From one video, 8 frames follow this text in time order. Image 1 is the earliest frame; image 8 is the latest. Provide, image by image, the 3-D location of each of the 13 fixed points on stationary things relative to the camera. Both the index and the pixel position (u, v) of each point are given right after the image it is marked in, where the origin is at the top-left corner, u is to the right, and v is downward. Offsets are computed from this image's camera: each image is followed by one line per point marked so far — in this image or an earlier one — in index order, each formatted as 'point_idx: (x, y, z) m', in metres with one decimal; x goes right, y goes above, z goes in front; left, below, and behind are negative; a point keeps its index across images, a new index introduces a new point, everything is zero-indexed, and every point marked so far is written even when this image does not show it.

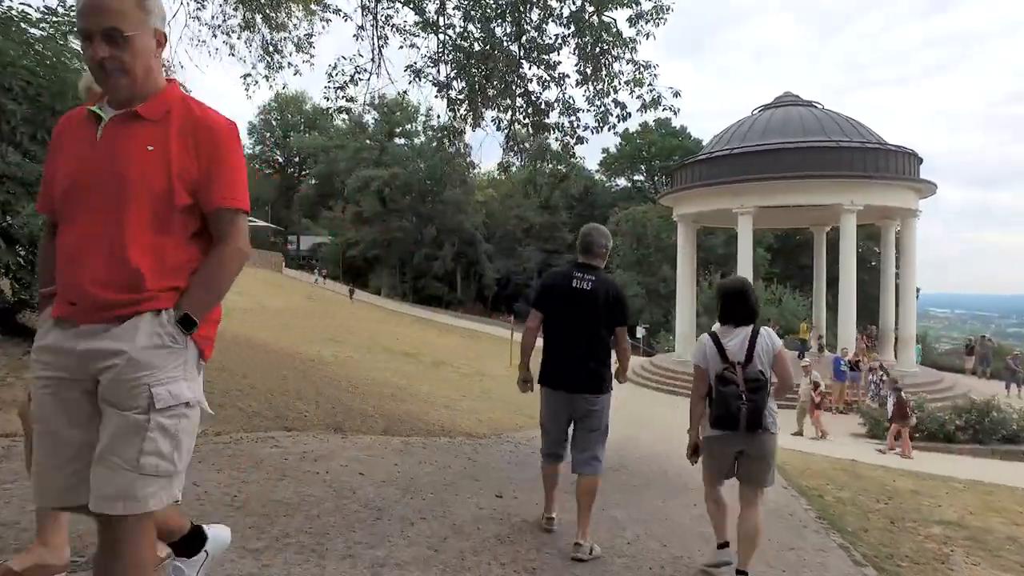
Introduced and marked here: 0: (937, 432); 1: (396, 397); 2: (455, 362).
0: (+8.4, -2.8, +12.6) m
1: (-1.6, -1.6, +9.5) m
2: (-1.6, -2.1, +18.3) m
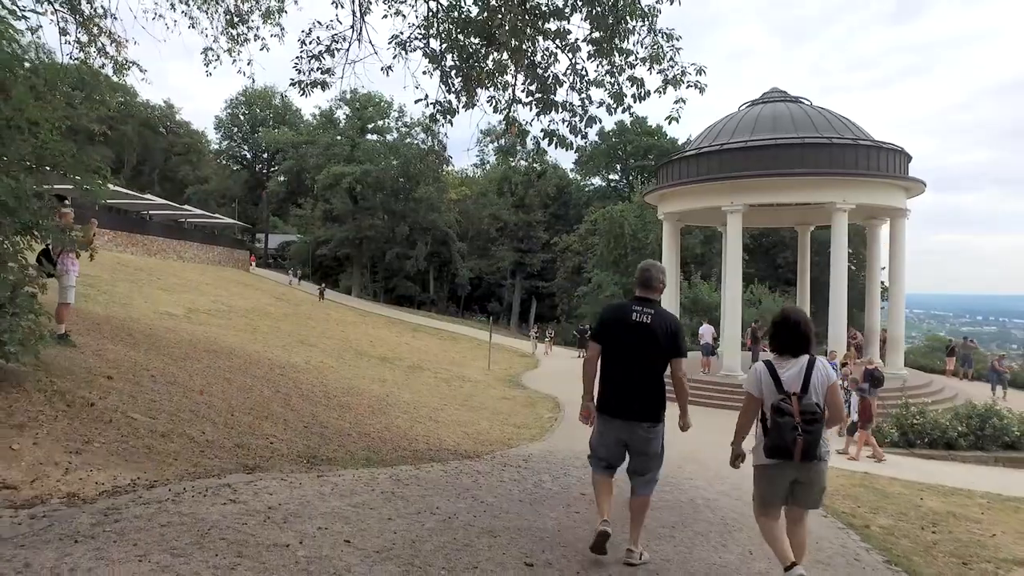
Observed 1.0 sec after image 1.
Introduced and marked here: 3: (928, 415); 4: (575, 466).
0: (+8.1, -2.9, +12.2) m
1: (-1.8, -1.6, +8.6) m
2: (-2.1, -2.1, +17.4) m
3: (+8.1, -2.5, +12.5) m
4: (+0.7, -1.9, +6.7) m
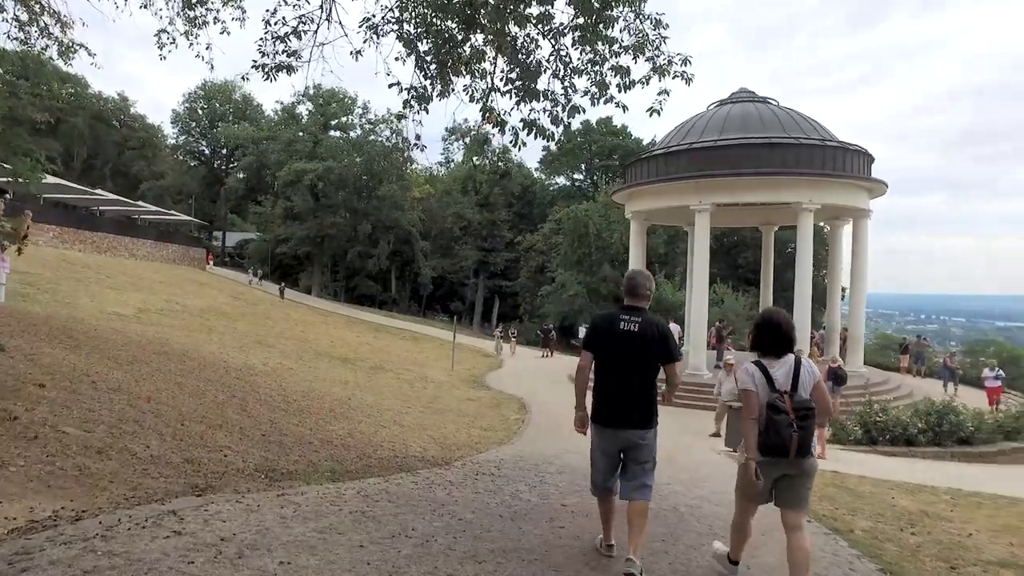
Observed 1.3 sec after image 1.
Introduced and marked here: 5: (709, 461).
0: (+7.5, -2.9, +12.3) m
1: (-2.1, -1.6, +8.2) m
2: (-3.0, -2.1, +17.0) m
3: (+7.5, -2.5, +12.7) m
4: (+0.4, -1.8, +6.5) m
5: (+2.6, -2.3, +8.3) m
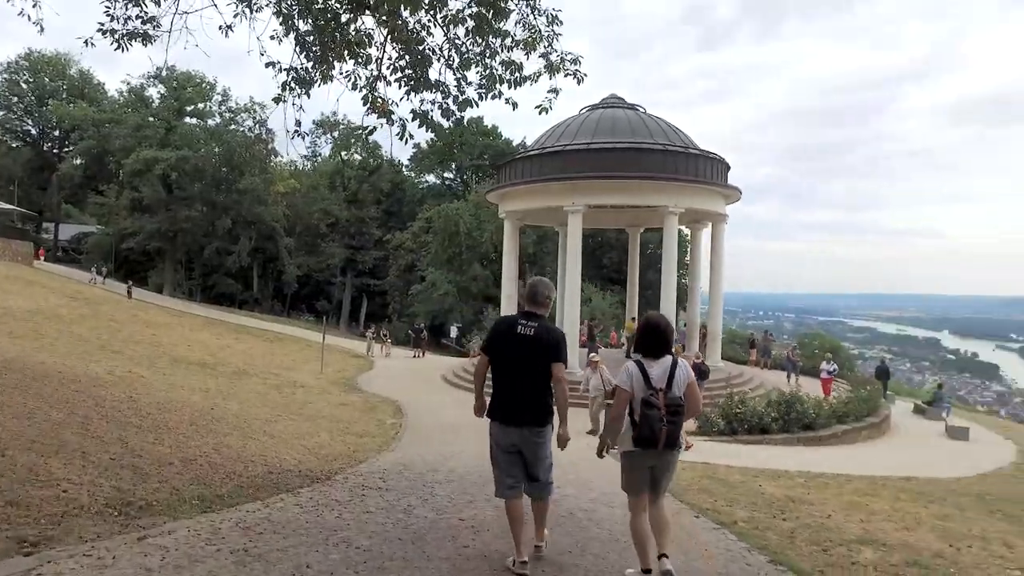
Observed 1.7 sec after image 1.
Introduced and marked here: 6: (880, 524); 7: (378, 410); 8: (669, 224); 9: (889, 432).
0: (+5.1, -2.9, +13.4) m
1: (-3.5, -1.6, +7.4) m
2: (-6.1, -2.1, +15.9) m
3: (+5.0, -2.5, +13.7) m
4: (-0.7, -1.8, +6.2) m
5: (+1.1, -2.3, +8.5) m
6: (+3.5, -2.2, +6.0) m
7: (-2.8, -2.5, +13.3) m
8: (+4.5, +1.9, +18.7) m
9: (+9.5, -3.7, +16.2) m
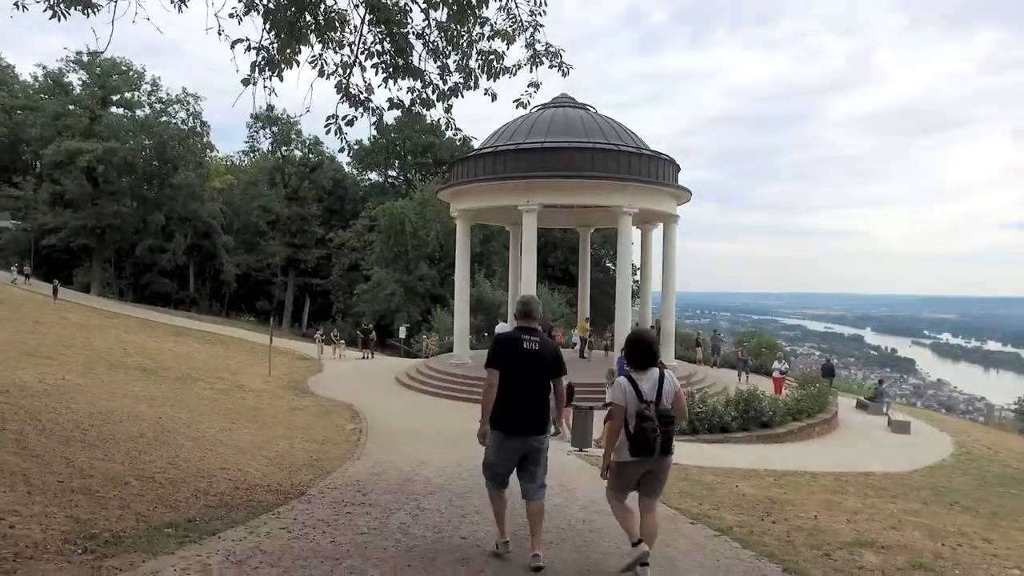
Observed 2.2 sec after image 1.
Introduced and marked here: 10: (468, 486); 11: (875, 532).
0: (+4.3, -2.8, +13.5) m
1: (-3.8, -1.6, +6.8) m
2: (-7.1, -2.1, +15.0) m
3: (+4.2, -2.5, +13.8) m
4: (-0.8, -1.8, +5.9) m
5: (+0.7, -2.3, +8.3) m
6: (+3.3, -2.2, +6.1) m
7: (-3.5, -2.5, +12.8) m
8: (+3.3, +1.9, +18.7) m
9: (+8.4, -3.6, +16.7) m
10: (-0.4, -1.9, +6.2) m
11: (+3.2, -2.1, +5.6) m
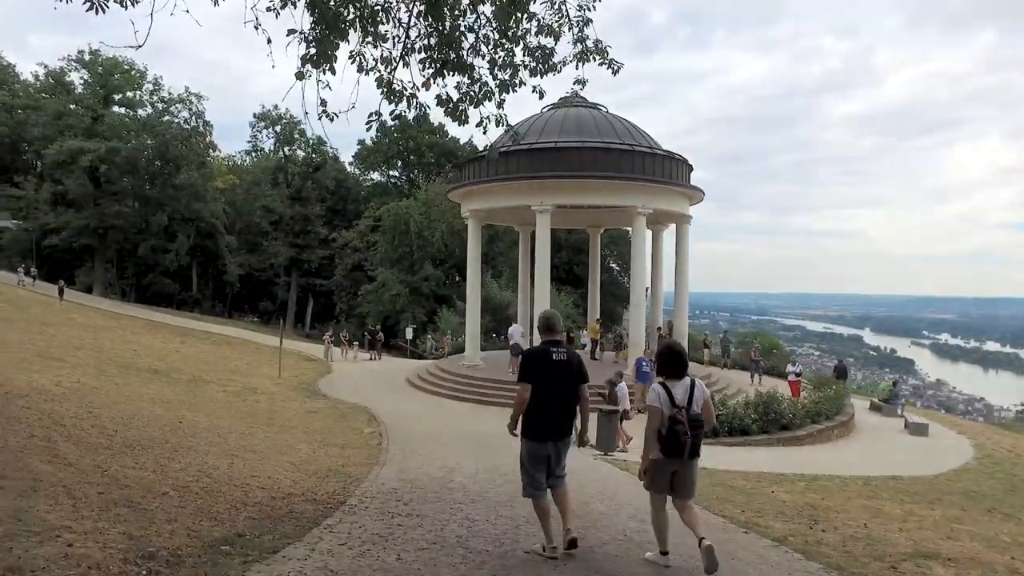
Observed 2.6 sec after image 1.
0: (+4.6, -2.9, +13.3) m
1: (-3.4, -1.6, +6.6) m
2: (-6.8, -2.1, +14.8) m
3: (+4.5, -2.5, +13.7) m
4: (-0.5, -1.9, +5.7) m
5: (+1.1, -2.3, +8.1) m
6: (+3.7, -2.2, +5.9) m
7: (-3.2, -2.5, +12.6) m
8: (+3.6, +1.9, +18.6) m
9: (+8.8, -3.7, +16.5) m
10: (0.0, -1.9, +6.0) m
11: (+3.6, -2.2, +5.4) m
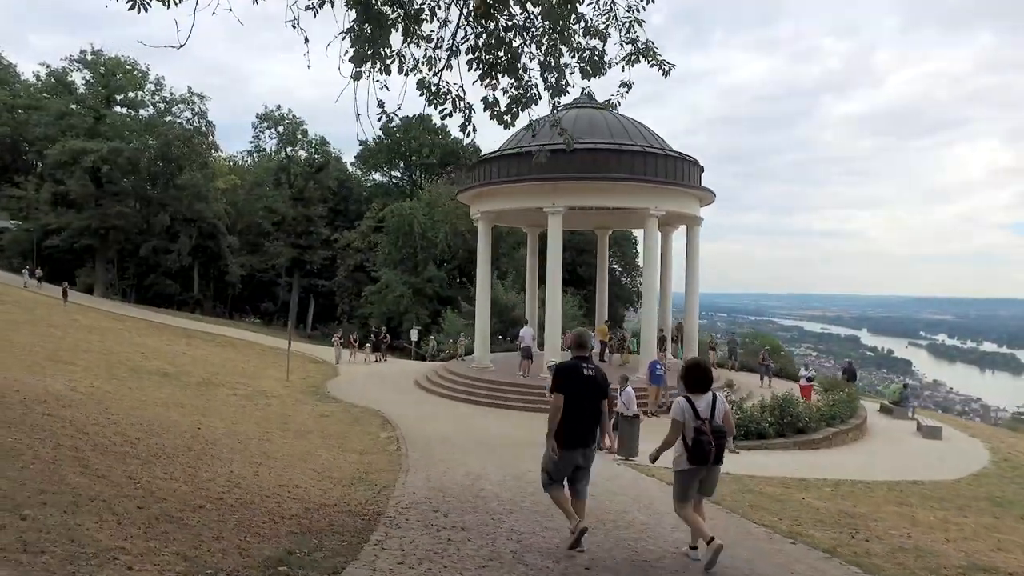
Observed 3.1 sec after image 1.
0: (+4.9, -2.9, +13.2) m
1: (-3.1, -1.7, +6.5) m
2: (-6.5, -2.1, +14.7) m
3: (+4.8, -2.5, +13.6) m
4: (-0.1, -1.9, +5.5) m
5: (+1.4, -2.3, +8.0) m
6: (+4.0, -2.3, +5.8) m
7: (-2.9, -2.6, +12.4) m
8: (+3.9, +1.8, +18.4) m
9: (+9.0, -3.7, +16.4) m
10: (+0.3, -2.0, +5.9) m
11: (+3.9, -2.2, +5.3) m
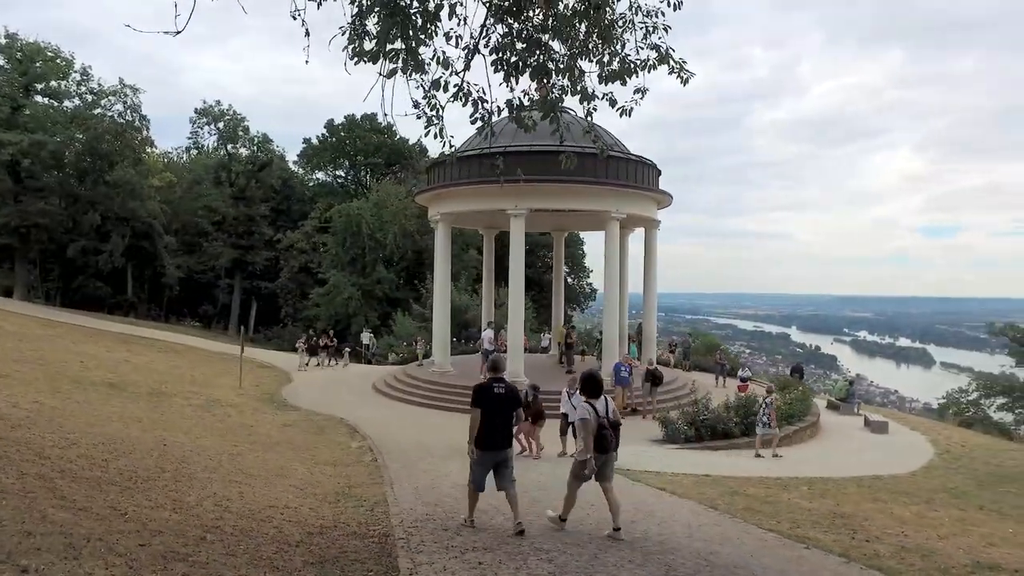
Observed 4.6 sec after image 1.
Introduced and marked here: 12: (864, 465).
0: (+4.3, -3.0, +13.4) m
1: (-3.1, -1.7, +6.0) m
2: (-7.2, -2.2, +13.9) m
3: (+4.2, -2.6, +13.7) m
4: (-0.1, -2.0, +5.3) m
5: (+1.2, -2.4, +7.9) m
6: (+4.1, -2.3, +5.9) m
7: (-3.4, -2.6, +12.0) m
8: (+2.8, +1.8, +18.5) m
9: (+8.1, -3.7, +16.9) m
10: (+0.3, -2.0, +5.7) m
11: (+3.9, -2.2, +5.5) m
12: (+7.0, -3.5, +12.8) m
